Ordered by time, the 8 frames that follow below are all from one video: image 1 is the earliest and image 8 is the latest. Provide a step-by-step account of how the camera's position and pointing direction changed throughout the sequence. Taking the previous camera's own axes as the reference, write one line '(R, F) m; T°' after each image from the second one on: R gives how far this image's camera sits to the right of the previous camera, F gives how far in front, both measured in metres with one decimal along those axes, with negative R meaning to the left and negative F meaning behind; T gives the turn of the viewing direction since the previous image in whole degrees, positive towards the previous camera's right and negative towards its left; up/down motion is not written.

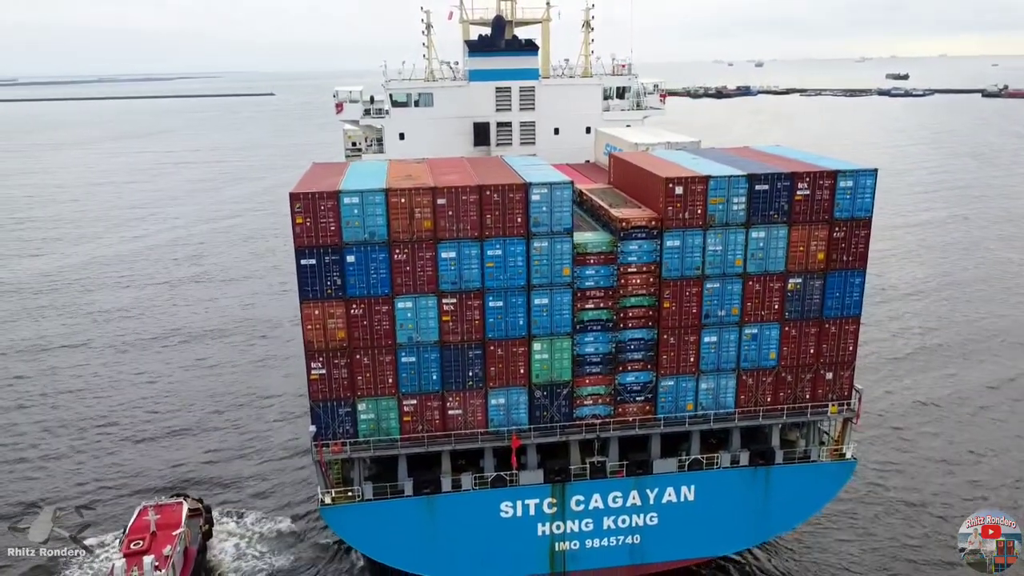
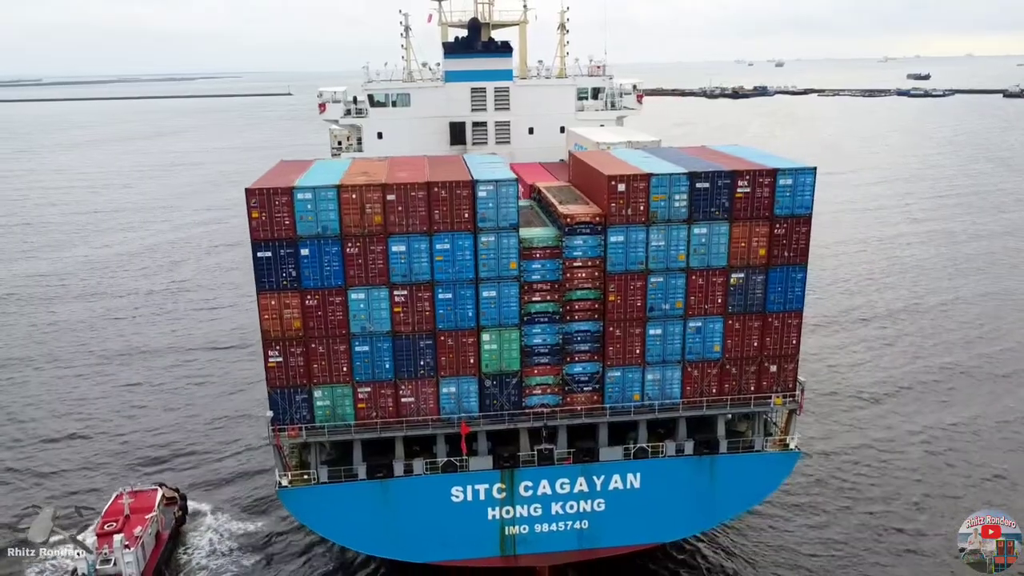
(+1.7, -0.8) m; -1°
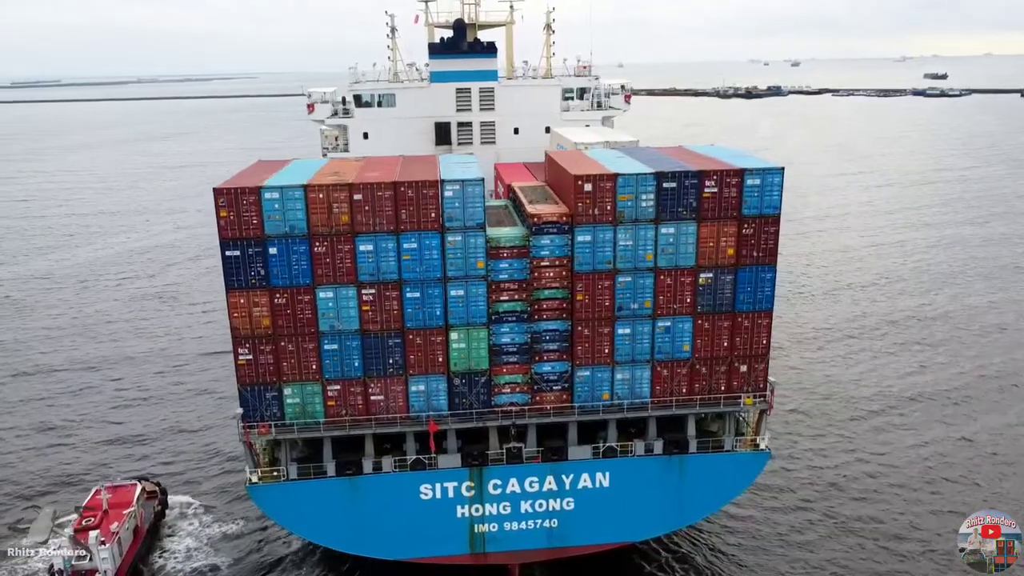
(+1.2, -0.1) m; -1°
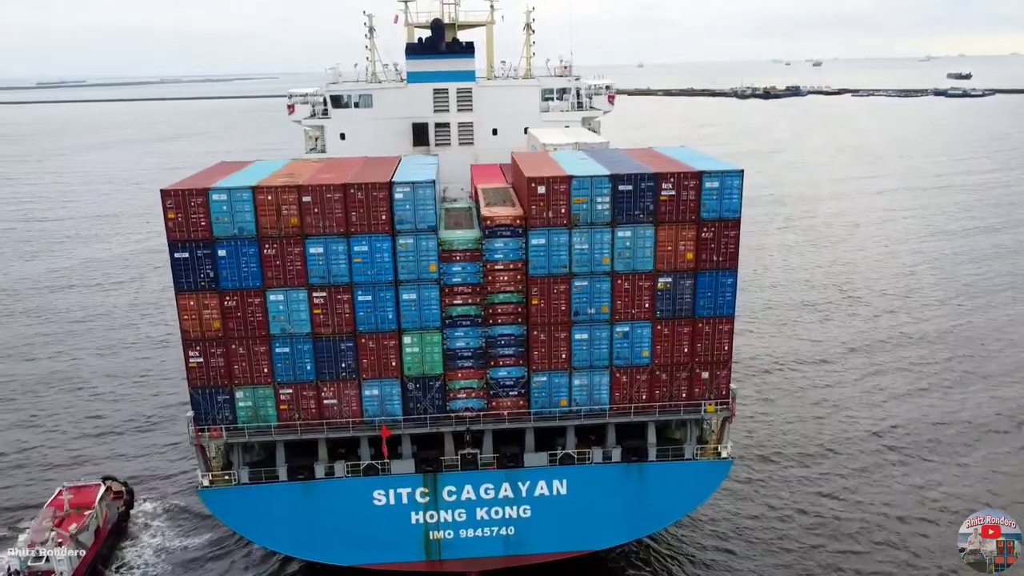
(+1.6, +0.4) m; -1°
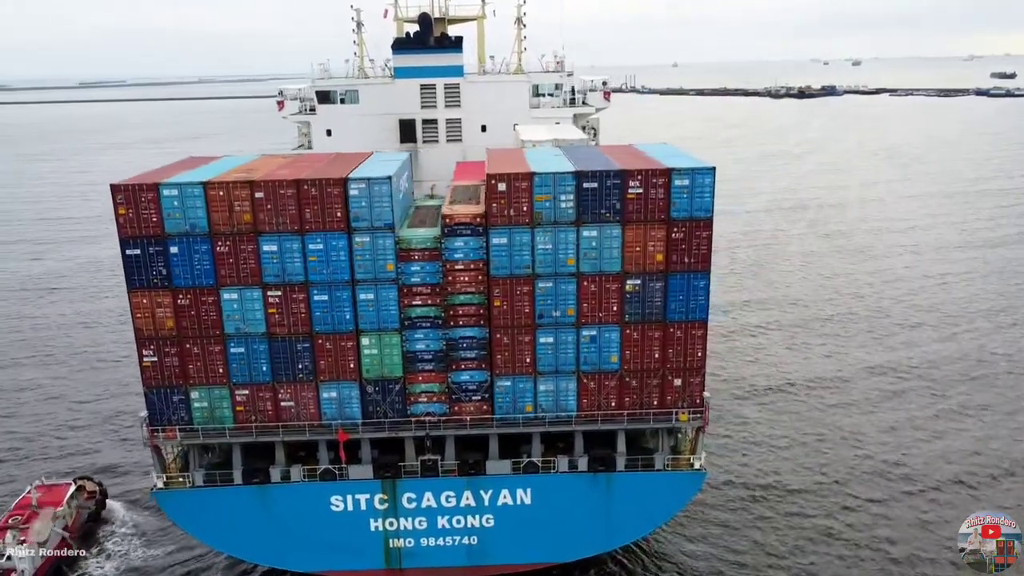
(+1.7, +0.8) m; -2°
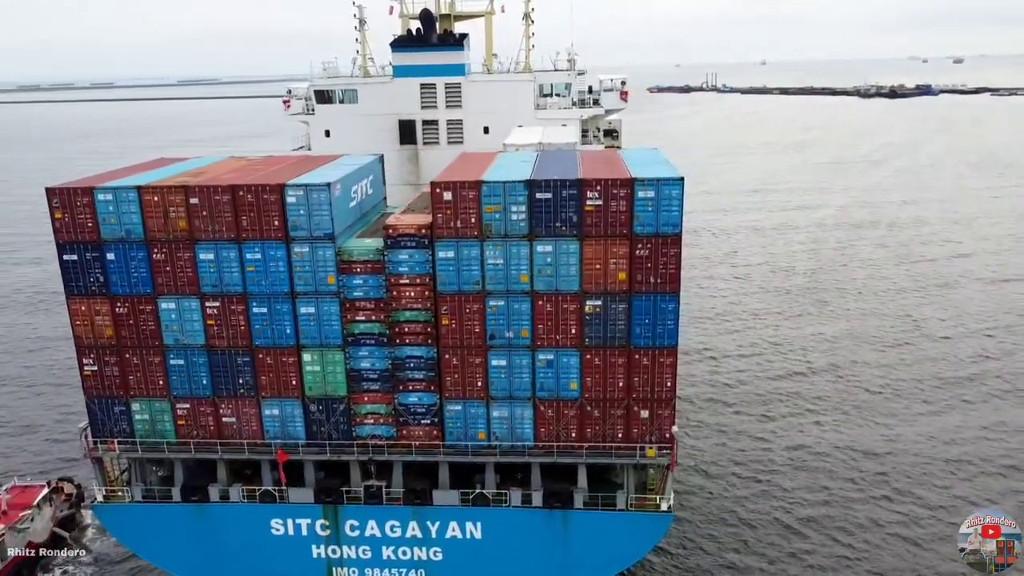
(+2.9, +1.7) m; -5°
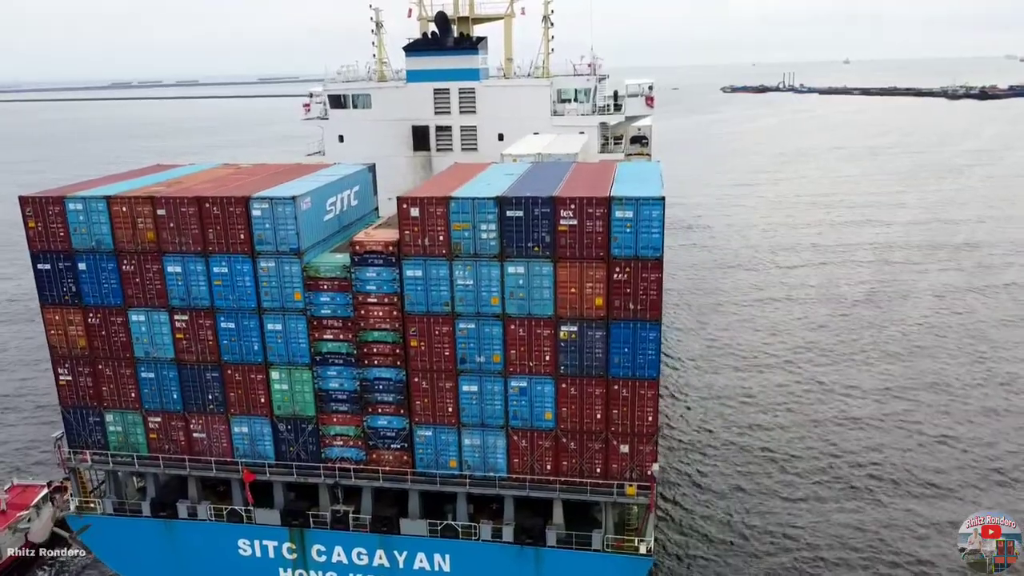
(+2.0, +1.1) m; -5°
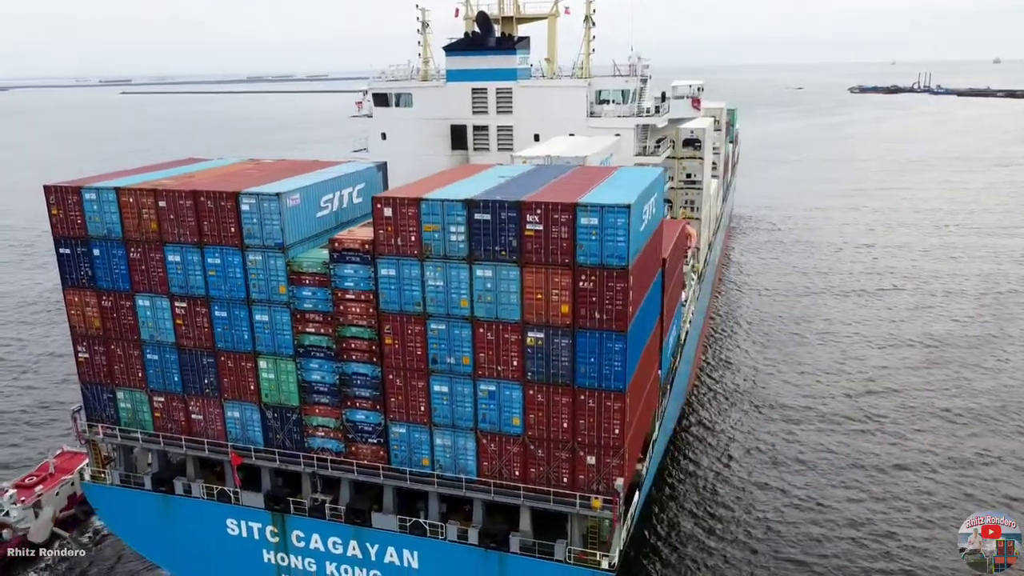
(+2.9, +0.3) m; -8°
